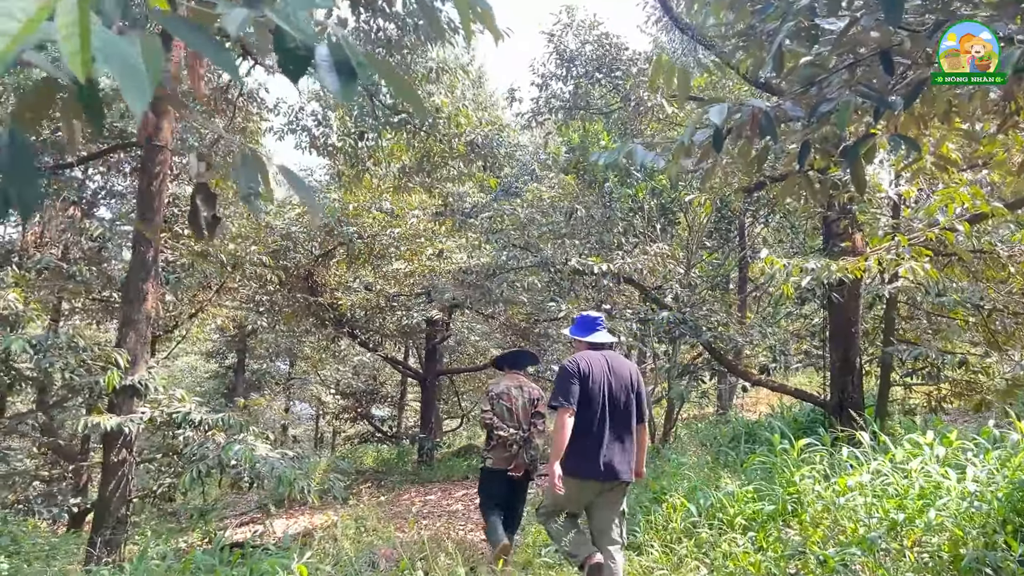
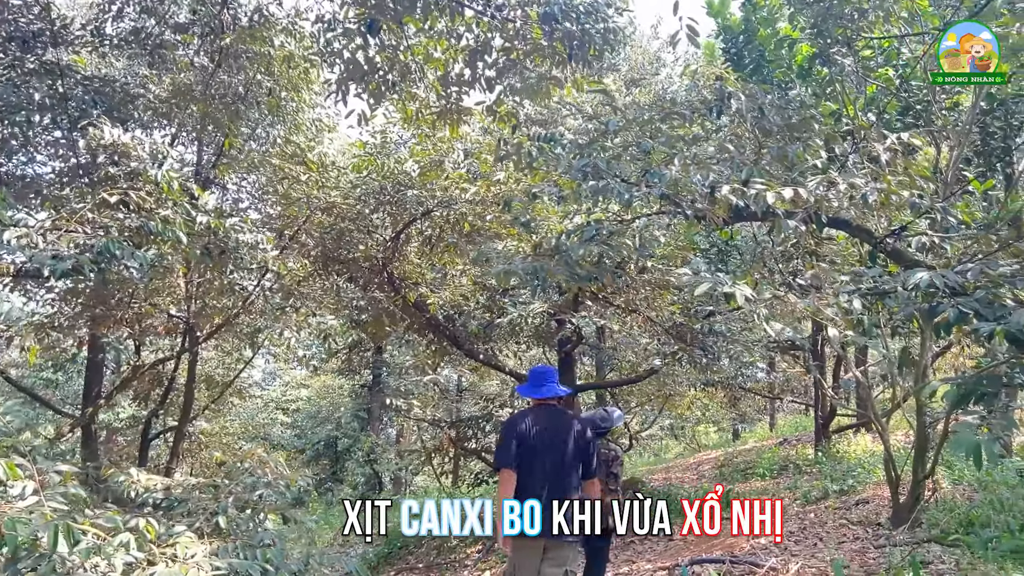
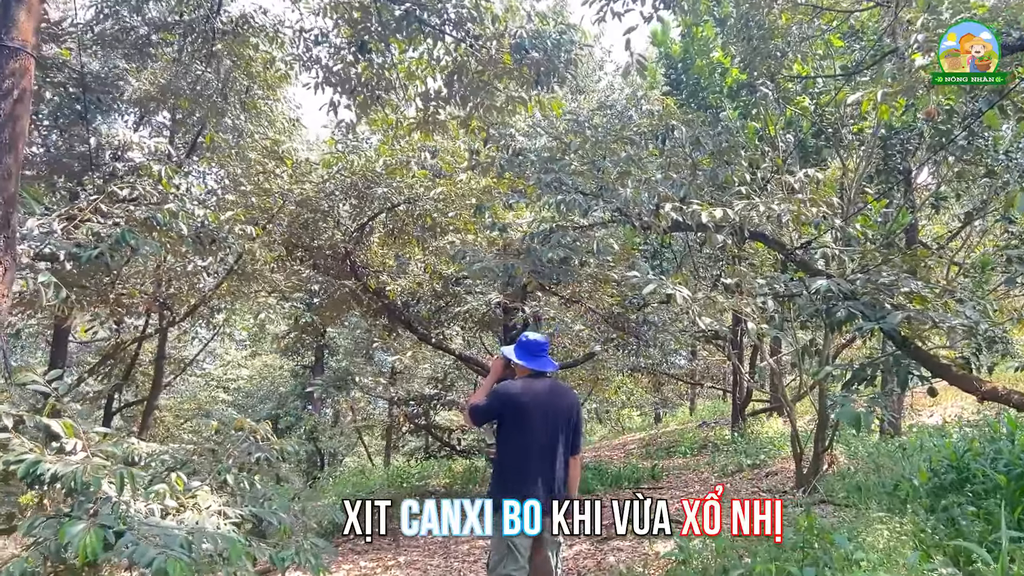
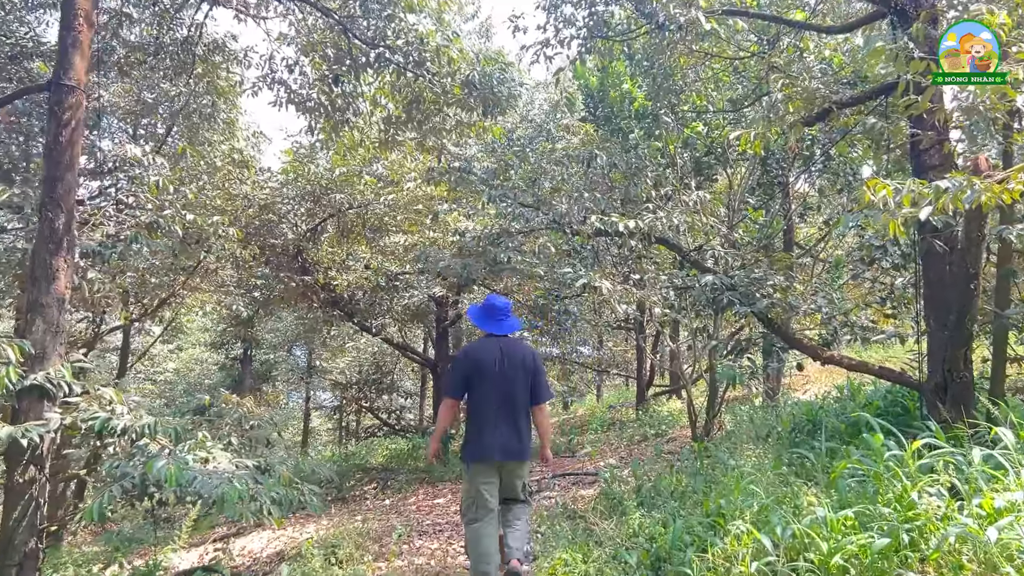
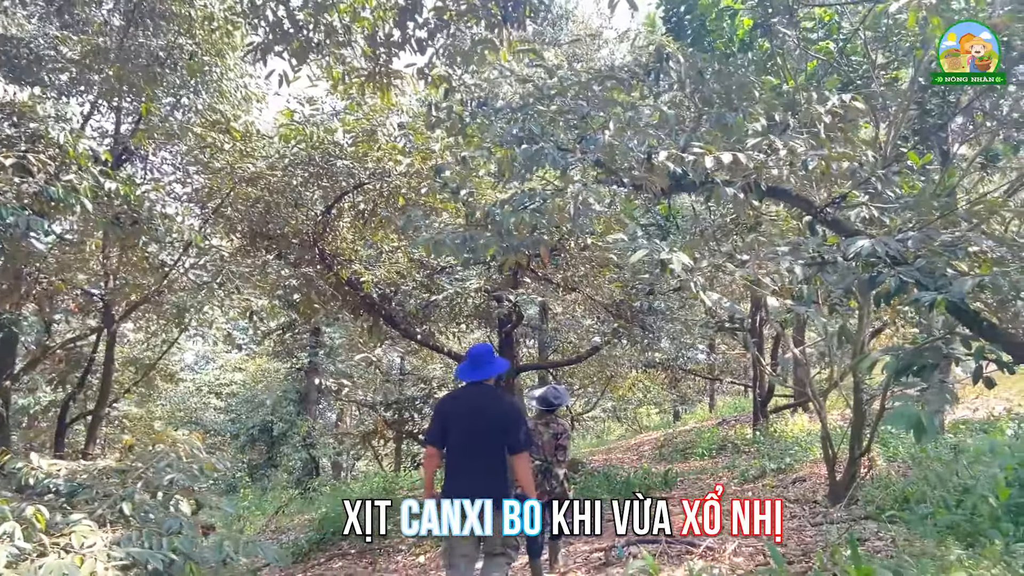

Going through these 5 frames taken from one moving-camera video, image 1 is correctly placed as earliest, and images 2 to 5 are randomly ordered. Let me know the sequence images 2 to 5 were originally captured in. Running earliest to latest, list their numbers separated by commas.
4, 3, 2, 5
